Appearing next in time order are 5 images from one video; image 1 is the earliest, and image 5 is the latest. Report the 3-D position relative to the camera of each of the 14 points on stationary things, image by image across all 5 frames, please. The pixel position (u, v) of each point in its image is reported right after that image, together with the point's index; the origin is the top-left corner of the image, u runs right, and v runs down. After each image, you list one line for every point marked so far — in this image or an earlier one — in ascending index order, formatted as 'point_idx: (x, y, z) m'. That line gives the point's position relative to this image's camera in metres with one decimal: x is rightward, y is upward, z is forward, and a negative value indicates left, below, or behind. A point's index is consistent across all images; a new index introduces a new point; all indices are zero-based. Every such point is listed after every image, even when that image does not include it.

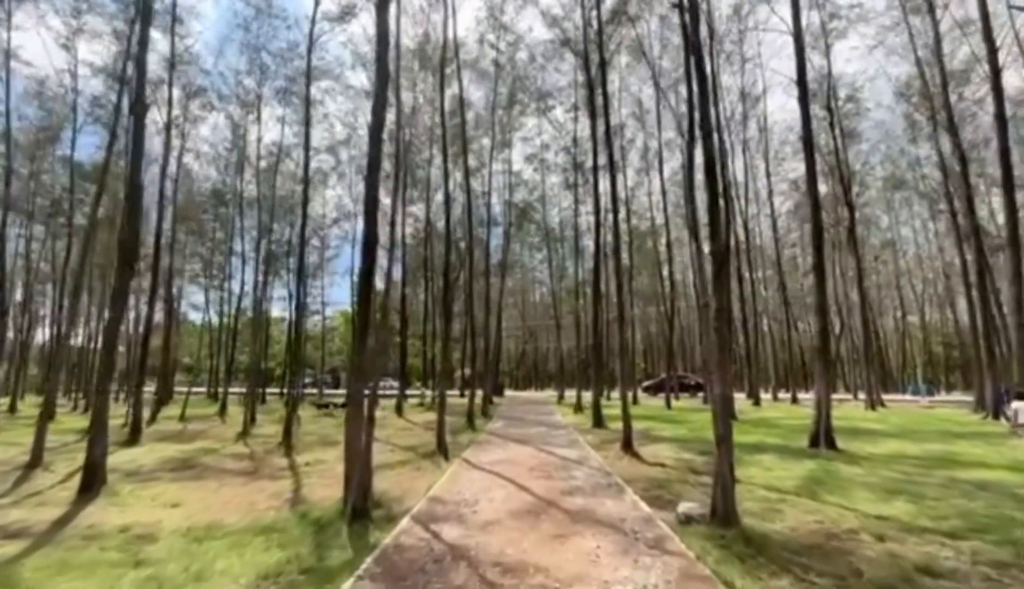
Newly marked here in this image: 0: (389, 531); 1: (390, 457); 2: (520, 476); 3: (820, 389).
0: (-1.1, -2.1, +6.6) m
1: (-2.4, -3.2, +14.5) m
2: (+0.1, -2.6, +10.5) m
3: (+5.8, -1.8, +14.2) m
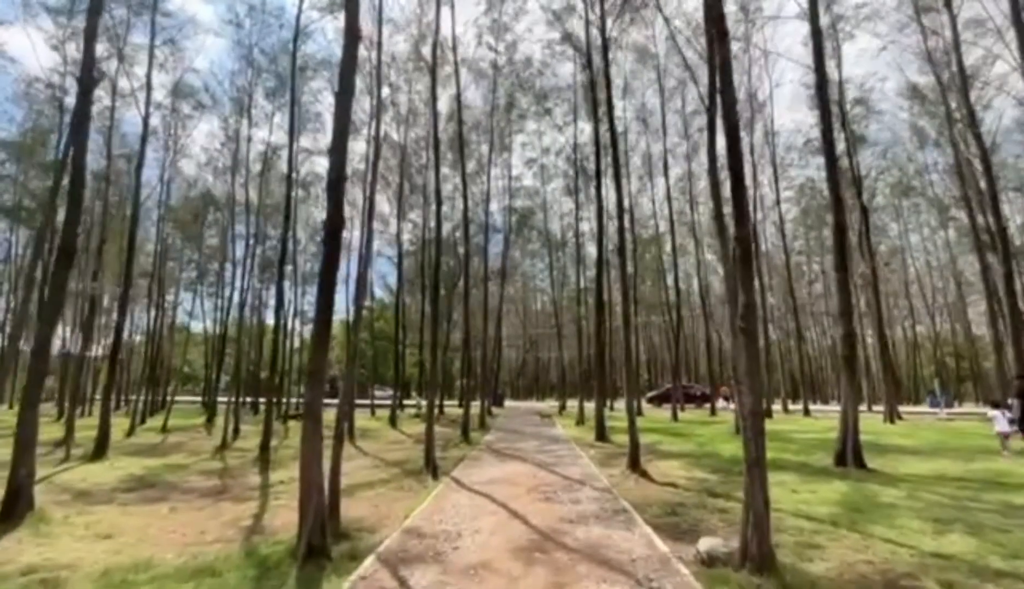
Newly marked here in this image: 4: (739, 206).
0: (-1.2, -2.0, +5.4) m
1: (-2.4, -3.2, +13.2) m
2: (0.0, -2.6, +9.3) m
3: (+5.8, -1.8, +13.0) m
4: (+2.0, +0.8, +6.5) m
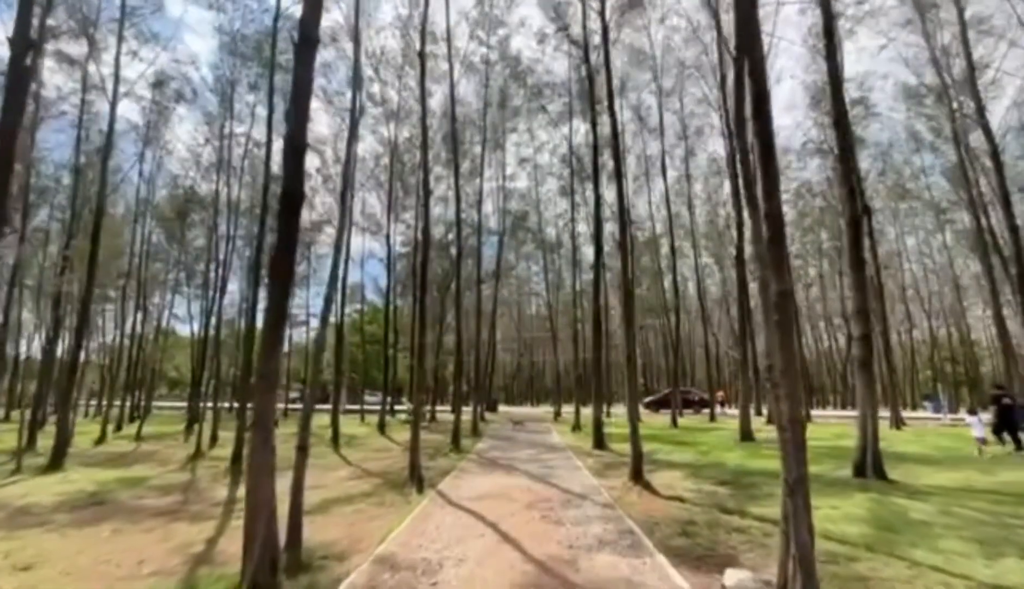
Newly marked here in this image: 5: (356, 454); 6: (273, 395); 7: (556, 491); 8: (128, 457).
0: (-1.3, -1.9, +4.4) m
1: (-2.6, -3.2, +12.2) m
2: (-0.1, -2.5, +8.3) m
3: (+5.6, -1.8, +12.0) m
4: (+1.9, +0.9, +5.5) m
5: (-4.0, -4.1, +19.3) m
6: (-1.7, -0.7, +5.2) m
7: (+0.6, -2.8, +10.6) m
8: (-9.0, -3.8, +17.4) m
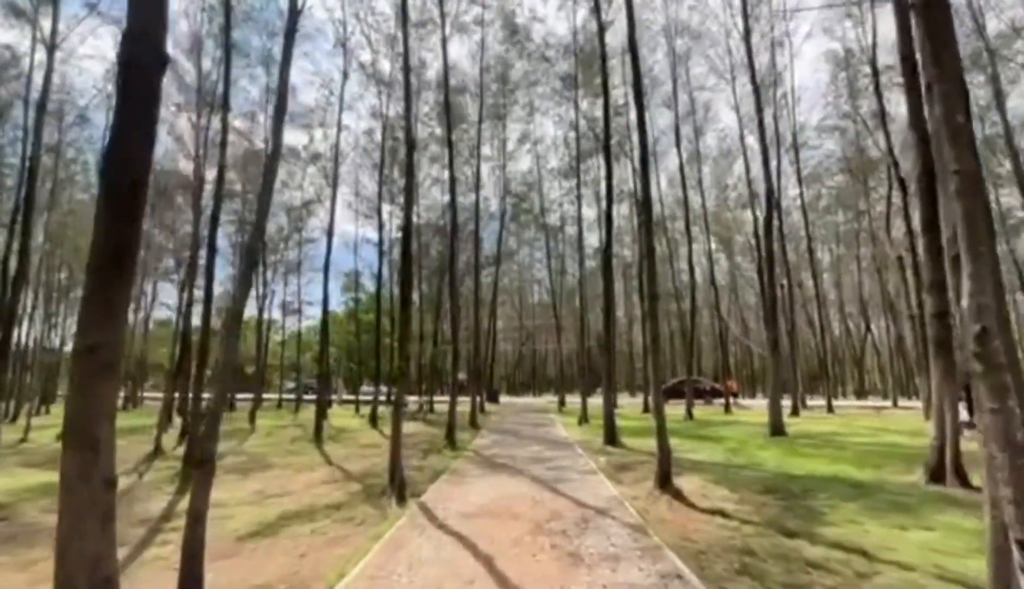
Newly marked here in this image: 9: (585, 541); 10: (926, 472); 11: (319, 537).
0: (-1.3, -1.6, +2.3) m
1: (-2.6, -2.7, +10.1) m
2: (-0.1, -2.1, +6.2) m
3: (+5.7, -1.4, +9.9) m
4: (+1.9, +1.2, +3.4) m
5: (-4.0, -3.6, +17.2) m
6: (-1.7, -0.4, +3.2) m
7: (+0.6, -2.4, +8.5) m
8: (-8.9, -3.3, +15.4) m
9: (+0.6, -2.2, +6.6) m
10: (+5.6, -2.4, +10.0) m
11: (-1.9, -2.4, +7.4) m
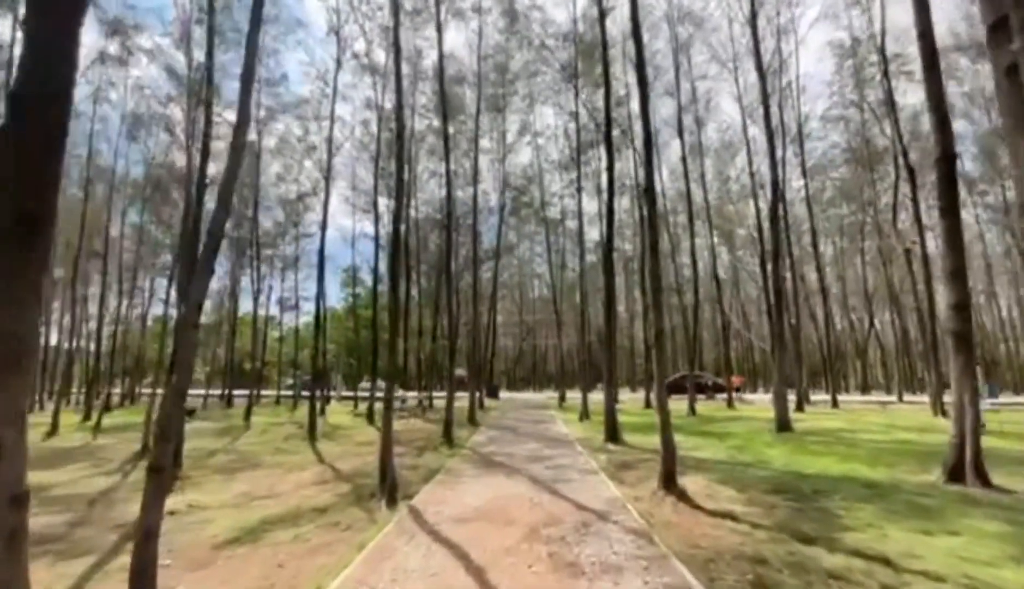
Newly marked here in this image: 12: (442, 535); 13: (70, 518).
0: (-1.3, -1.6, +1.8) m
1: (-2.6, -2.6, +9.7) m
2: (-0.1, -2.0, +5.7) m
3: (+5.6, -1.2, +9.4) m
4: (+1.8, +1.3, +2.9) m
5: (-4.0, -3.5, +16.8) m
6: (-1.7, -0.3, +2.7) m
7: (+0.6, -2.3, +8.0) m
8: (-9.0, -3.2, +14.9) m
9: (+0.6, -2.1, +6.1) m
10: (+5.5, -2.2, +9.6) m
11: (-1.9, -2.3, +6.9) m
12: (-0.6, -2.2, +6.7) m
13: (-5.1, -2.4, +8.7) m
